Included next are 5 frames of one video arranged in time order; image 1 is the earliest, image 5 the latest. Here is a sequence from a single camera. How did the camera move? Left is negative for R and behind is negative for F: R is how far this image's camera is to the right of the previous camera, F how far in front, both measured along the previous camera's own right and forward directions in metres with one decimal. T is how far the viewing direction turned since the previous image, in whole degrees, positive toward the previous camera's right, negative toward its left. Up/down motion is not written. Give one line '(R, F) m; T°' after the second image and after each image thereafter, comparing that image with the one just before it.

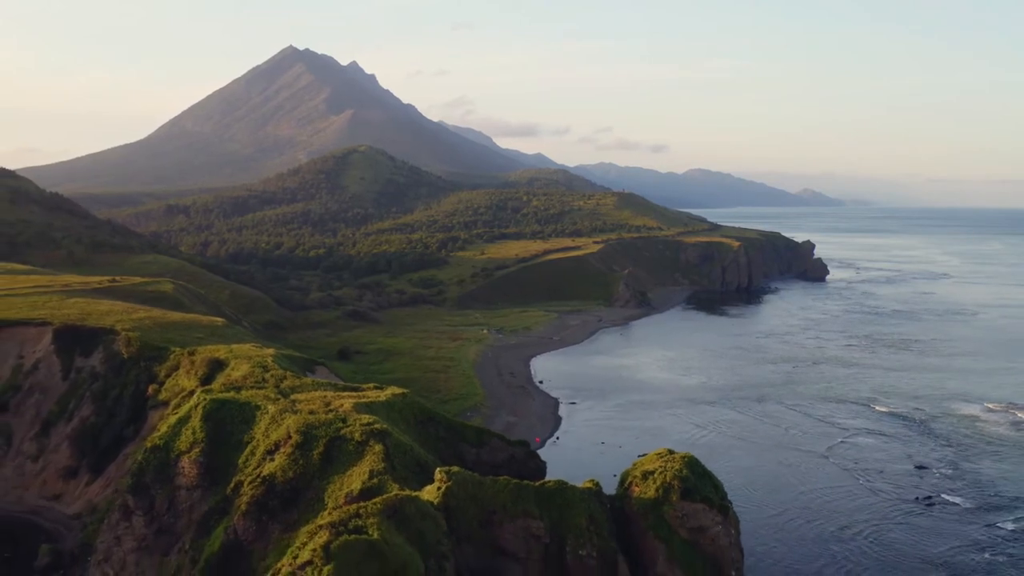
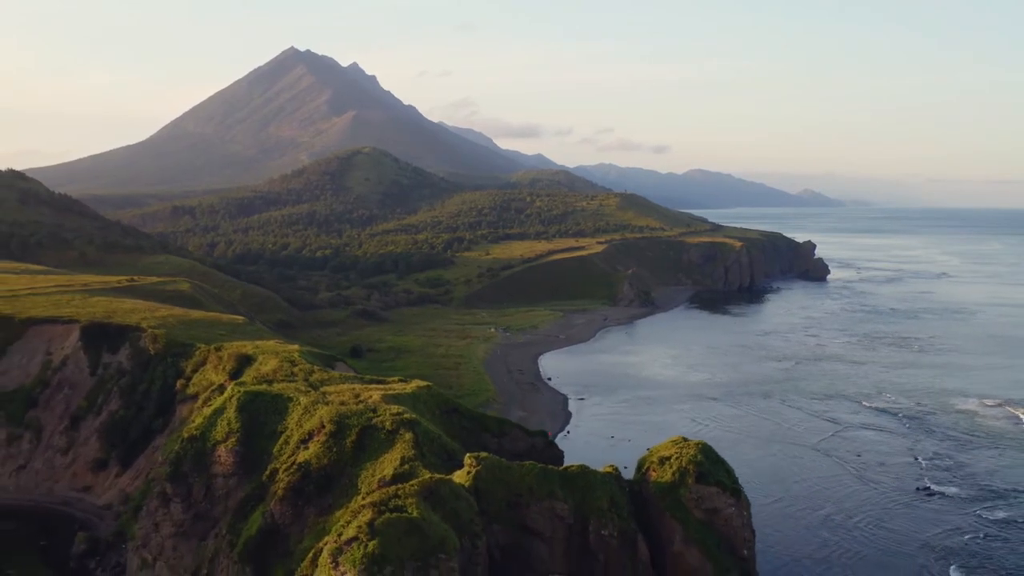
(-0.7, -1.2) m; 0°
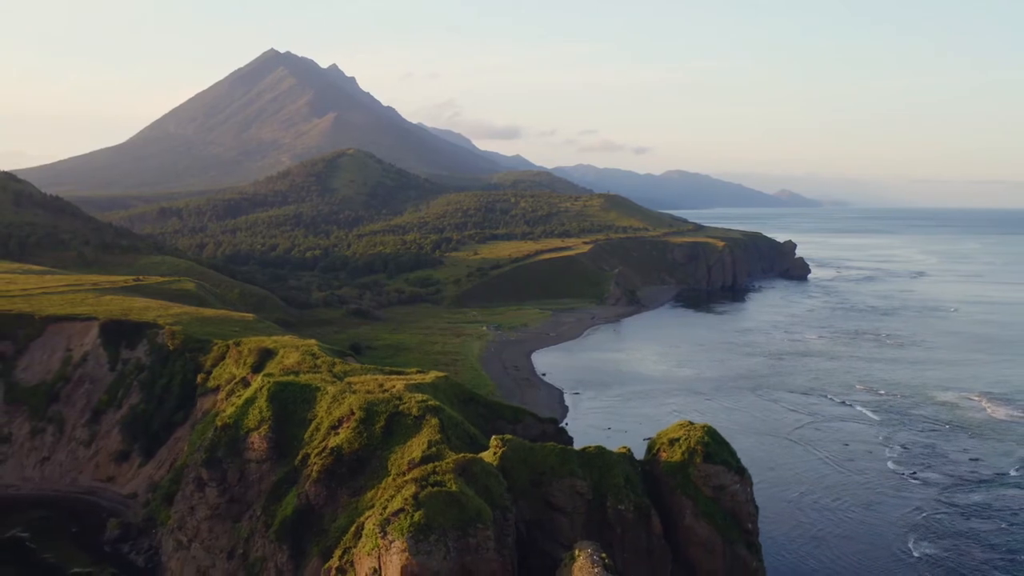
(-1.3, -1.9) m; +1°
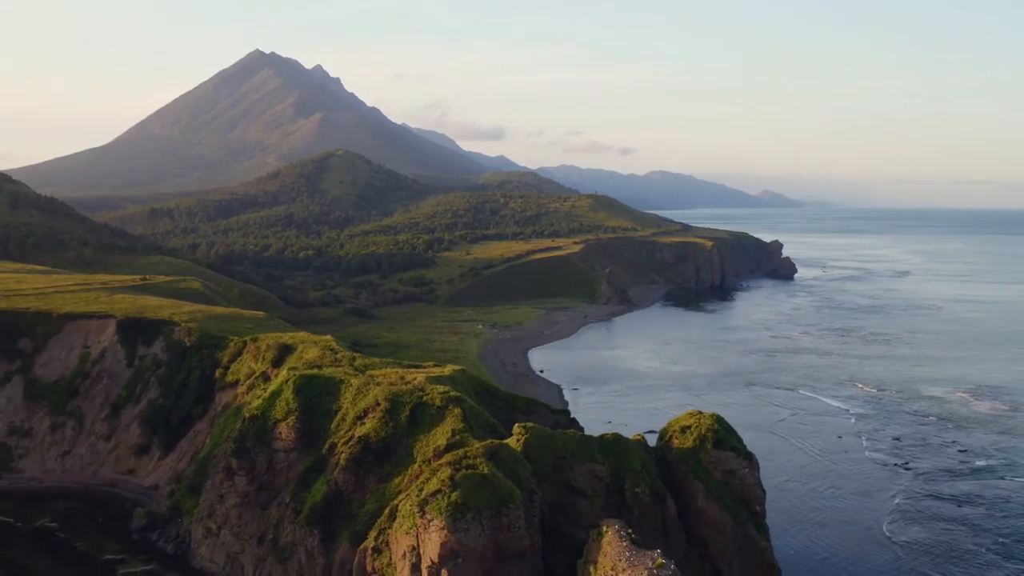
(-1.2, -1.4) m; +1°
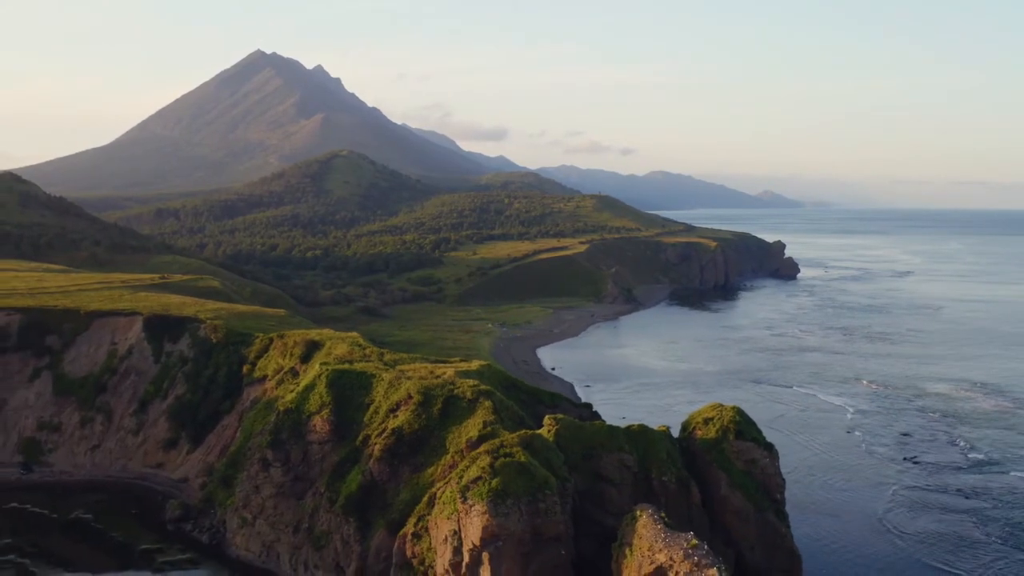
(-1.1, -0.9) m; 0°
